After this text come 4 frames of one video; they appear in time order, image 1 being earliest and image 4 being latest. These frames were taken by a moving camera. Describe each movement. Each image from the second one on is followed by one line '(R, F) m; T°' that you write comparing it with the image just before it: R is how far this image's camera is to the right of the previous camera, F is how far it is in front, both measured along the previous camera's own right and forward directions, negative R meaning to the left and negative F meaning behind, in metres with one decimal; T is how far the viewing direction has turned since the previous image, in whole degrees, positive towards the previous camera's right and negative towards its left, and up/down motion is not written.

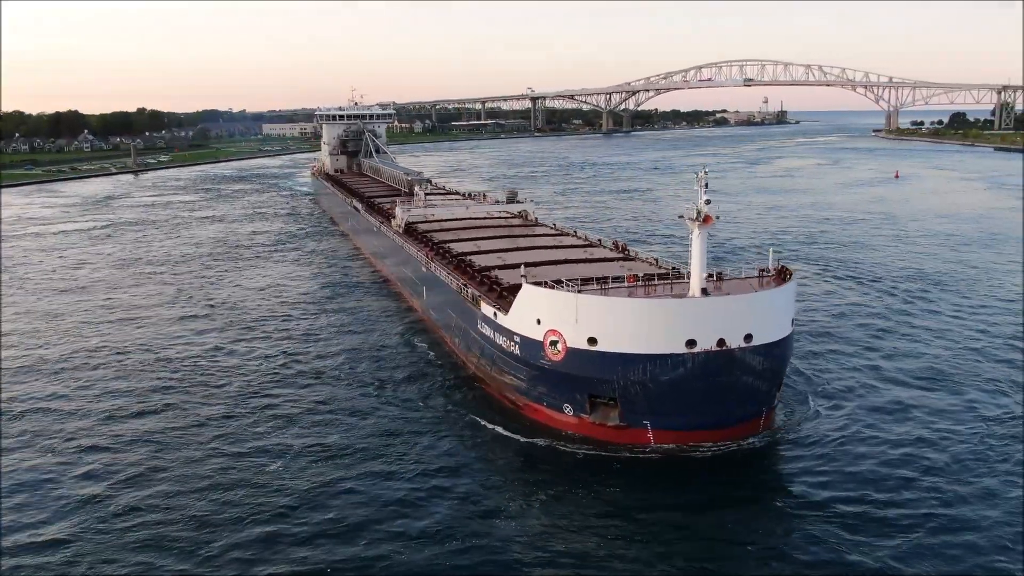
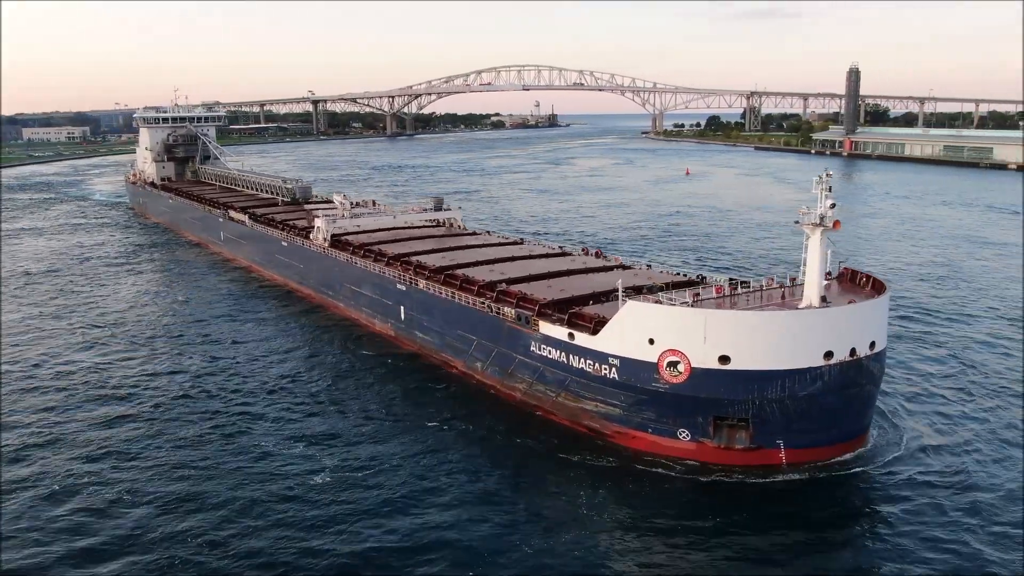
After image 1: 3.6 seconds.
(-3.1, +1.4) m; +13°
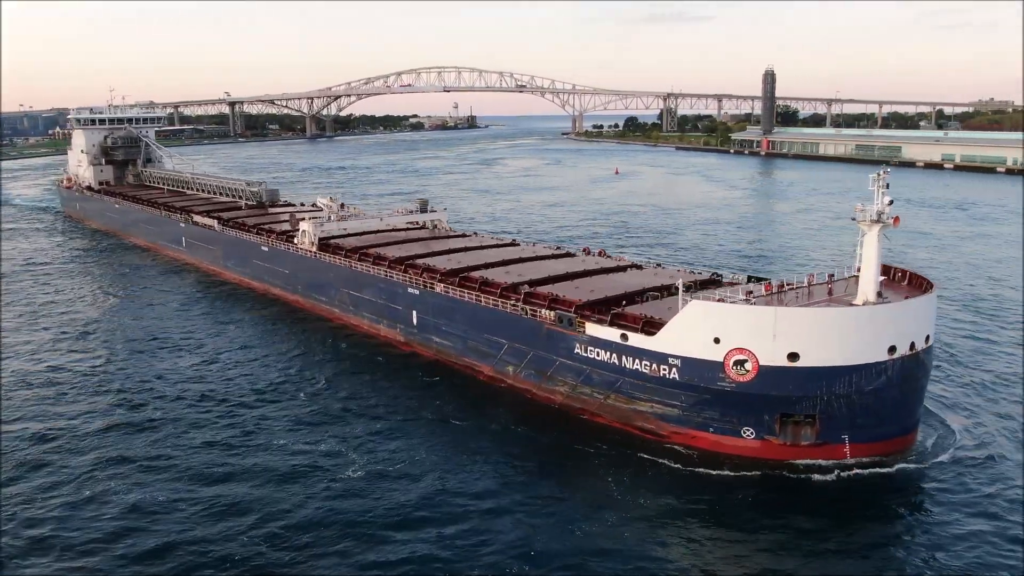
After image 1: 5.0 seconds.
(-1.4, +0.2) m; +4°
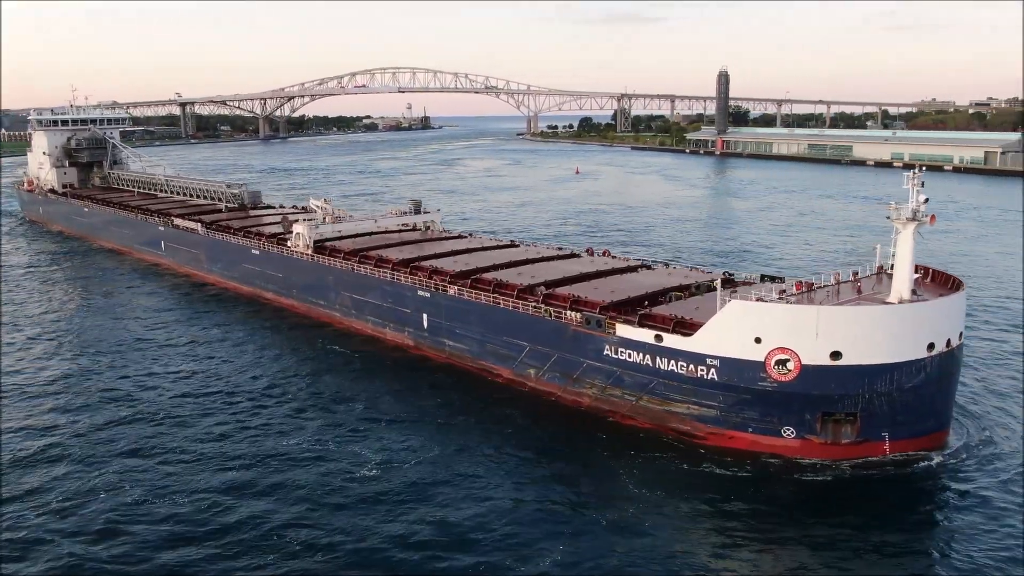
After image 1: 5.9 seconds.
(-0.8, +0.1) m; +2°
